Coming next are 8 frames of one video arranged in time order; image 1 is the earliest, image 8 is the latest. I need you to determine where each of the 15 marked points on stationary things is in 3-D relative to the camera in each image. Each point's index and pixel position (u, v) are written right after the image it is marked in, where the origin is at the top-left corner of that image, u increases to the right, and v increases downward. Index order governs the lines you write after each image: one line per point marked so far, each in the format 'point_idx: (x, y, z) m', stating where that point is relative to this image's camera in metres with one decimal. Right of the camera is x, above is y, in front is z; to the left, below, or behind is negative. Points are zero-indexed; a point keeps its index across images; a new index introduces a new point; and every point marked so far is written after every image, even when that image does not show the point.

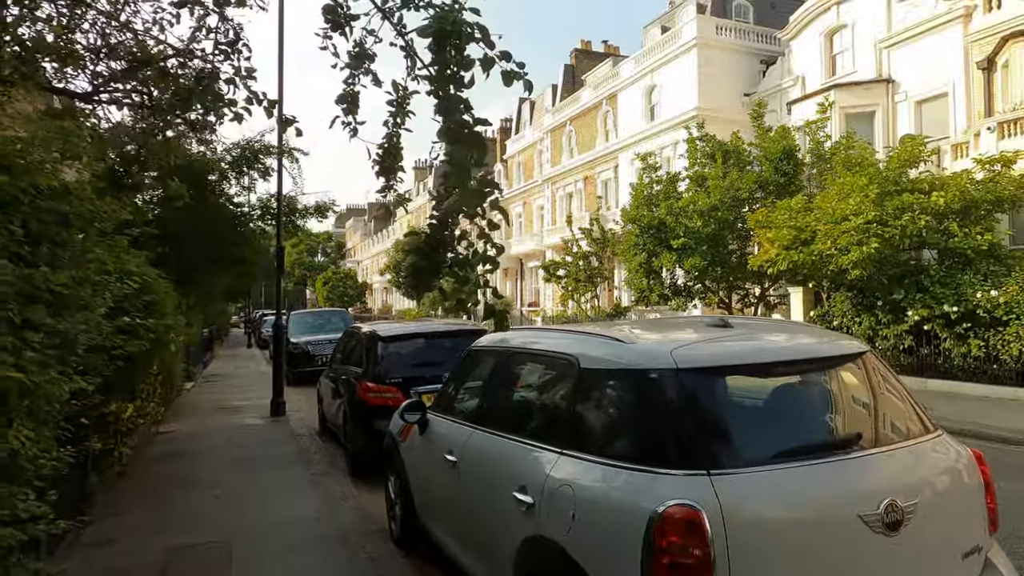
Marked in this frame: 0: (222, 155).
0: (-4.7, +2.1, +10.8) m
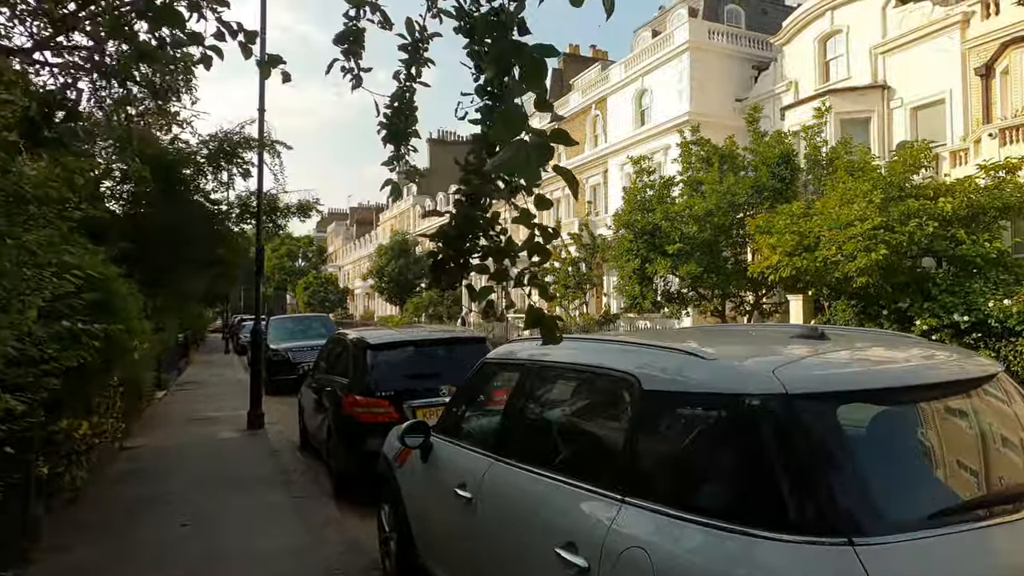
0: (-4.7, +2.1, +10.0) m
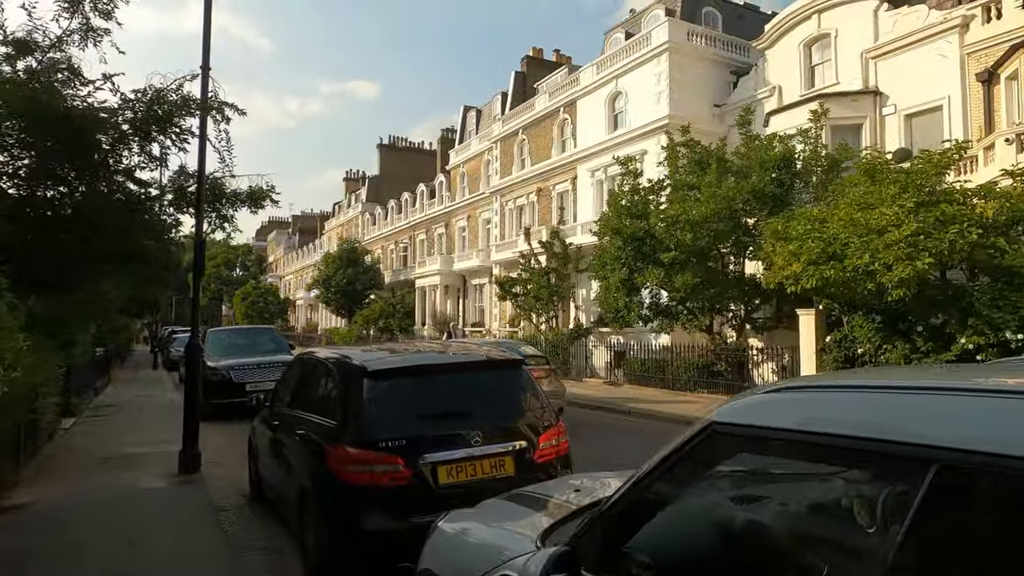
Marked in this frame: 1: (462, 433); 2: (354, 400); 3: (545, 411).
0: (-4.6, +2.1, +7.8) m
1: (-0.3, -1.0, +4.5) m
2: (-1.1, -0.8, +4.6) m
3: (+0.2, -0.9, +5.0) m
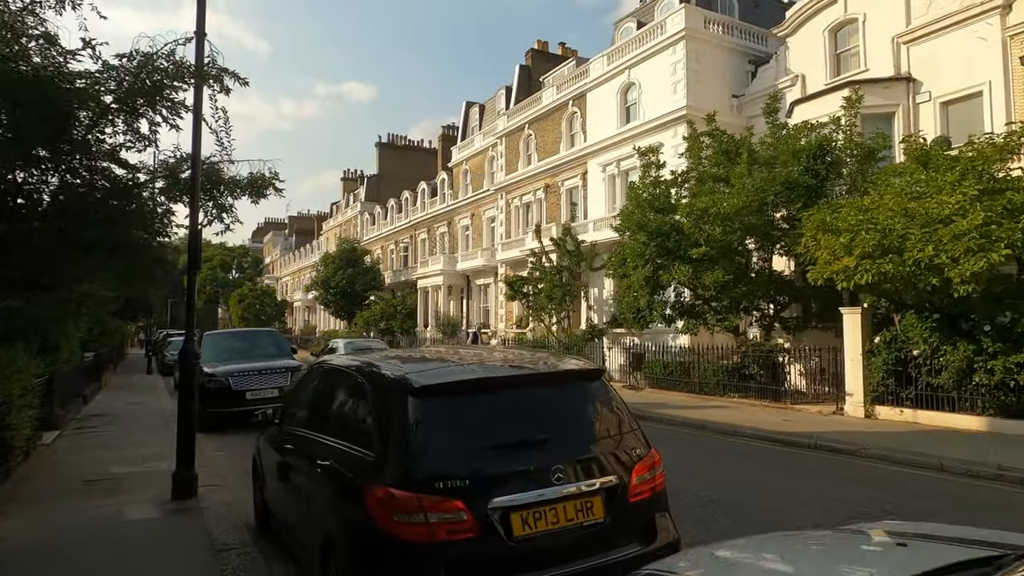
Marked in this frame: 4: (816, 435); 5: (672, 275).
0: (-4.2, +2.1, +6.7) m
1: (+0.1, -0.9, +3.5) m
2: (-0.6, -0.7, +3.6) m
3: (+0.7, -0.9, +4.0) m
4: (+5.1, -2.5, +11.1) m
5: (+3.8, +0.3, +15.8) m
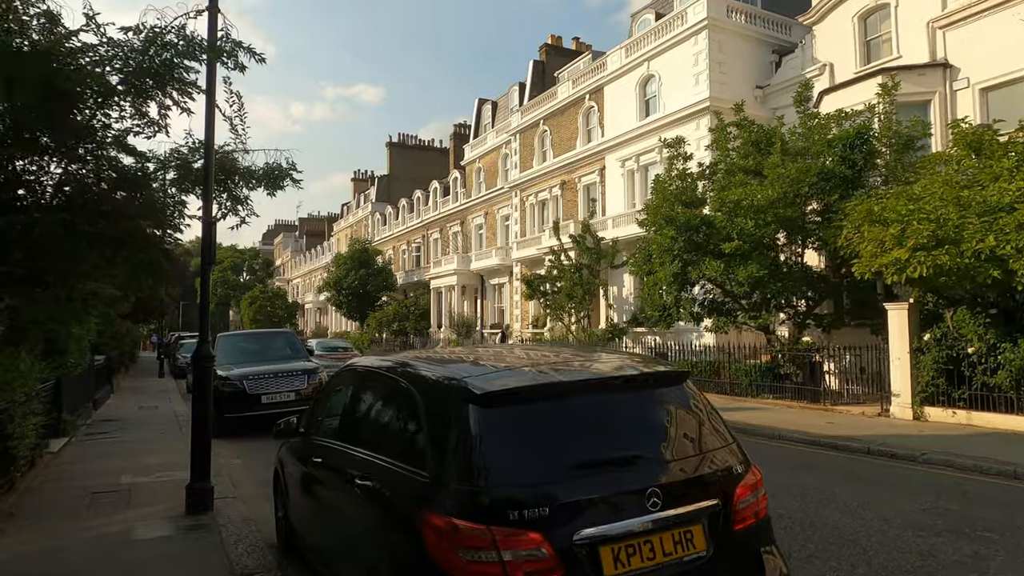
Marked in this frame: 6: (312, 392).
0: (-3.8, +2.1, +6.2) m
1: (+0.5, -0.9, +2.9) m
2: (-0.3, -0.7, +3.0) m
3: (+1.1, -0.8, +3.4) m
4: (+5.5, -2.4, +10.5) m
5: (+4.3, +0.4, +15.2) m
6: (-3.6, -1.9, +12.0) m
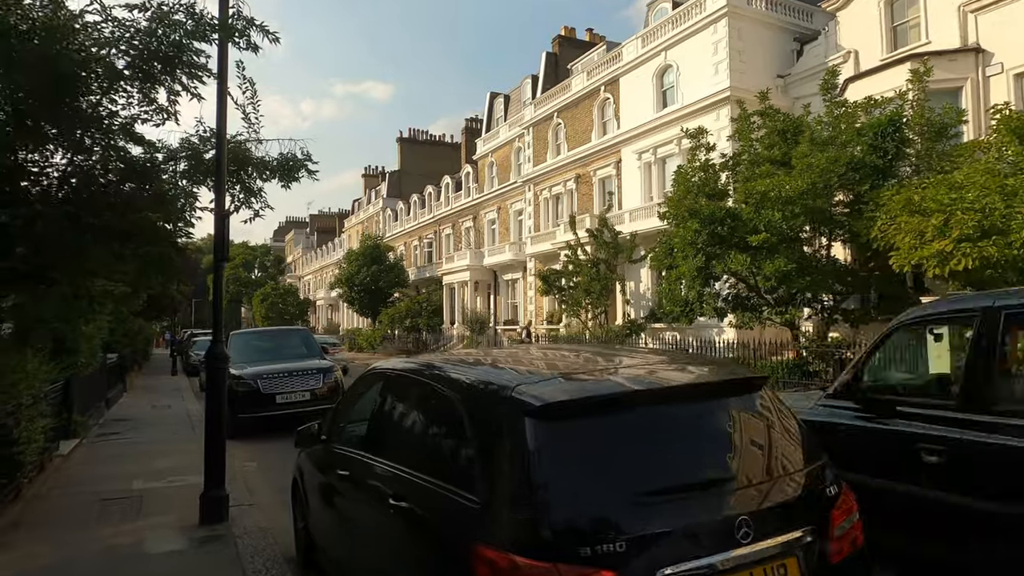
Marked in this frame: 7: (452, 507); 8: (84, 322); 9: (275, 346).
0: (-3.5, +2.1, +5.8) m
1: (+0.7, -0.8, +2.5) m
2: (0.0, -0.7, +2.6) m
3: (+1.3, -0.8, +3.0) m
4: (+5.9, -2.3, +10.0) m
5: (+4.7, +0.5, +14.7) m
6: (-3.2, -1.8, +11.7) m
7: (-0.3, -0.9, +2.8) m
8: (-3.1, -0.3, +4.9) m
9: (-4.8, -1.2, +13.4) m
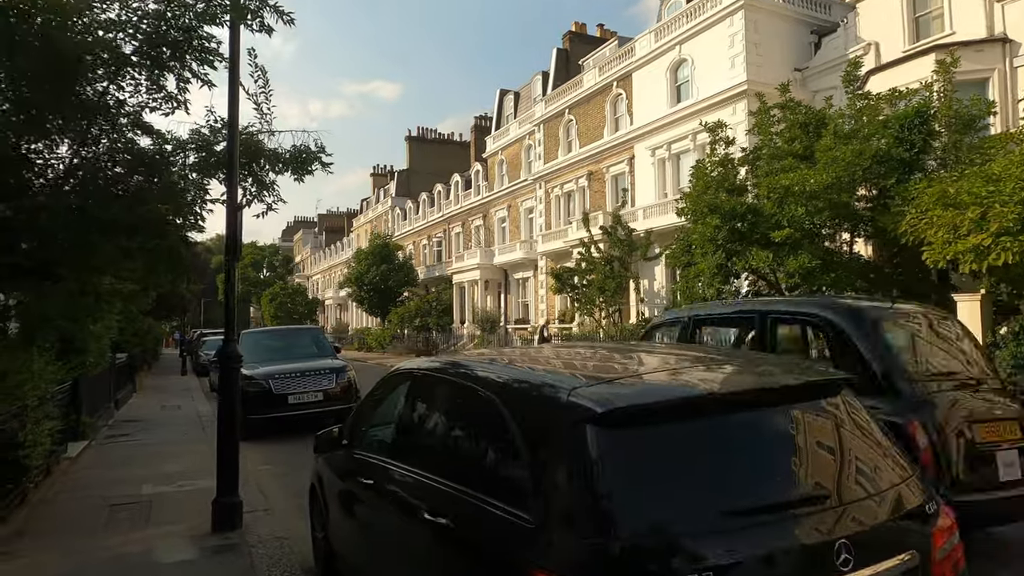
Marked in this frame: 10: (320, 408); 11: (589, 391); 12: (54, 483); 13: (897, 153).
0: (-3.3, +2.2, +5.6) m
1: (+0.9, -0.8, +2.1) m
2: (+0.2, -0.6, +2.3) m
3: (+1.5, -0.7, +2.6) m
4: (+6.2, -2.2, +9.6) m
5: (+5.1, +0.6, +14.3) m
6: (-2.9, -1.8, +11.4) m
7: (-0.1, -0.9, +2.5) m
8: (-2.9, -0.2, +4.6) m
9: (-4.5, -1.1, +13.1) m
10: (-3.2, -2.0, +11.1) m
11: (+0.3, -0.4, +2.5) m
12: (-5.1, -2.2, +7.4) m
13: (+7.9, +2.8, +13.6) m
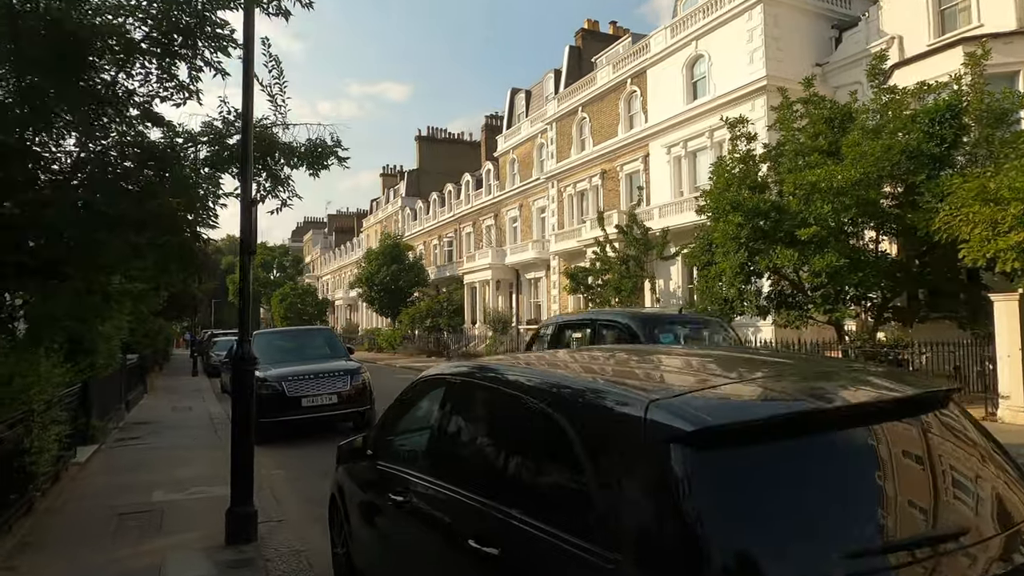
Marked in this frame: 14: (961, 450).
0: (-3.0, +2.2, +5.3) m
1: (+1.1, -0.8, +1.8) m
2: (+0.4, -0.6, +1.9) m
3: (+1.7, -0.7, +2.3) m
4: (+6.5, -2.2, +9.2) m
5: (+5.4, +0.6, +13.9) m
6: (-2.6, -1.8, +11.1) m
7: (+0.1, -0.9, +2.2) m
8: (-2.7, -0.2, +4.3) m
9: (-4.1, -1.1, +12.9) m
10: (-2.9, -2.0, +10.9) m
11: (+0.5, -0.4, +2.2) m
12: (-4.8, -2.2, +7.1) m
13: (+8.2, +2.8, +13.2) m
14: (+1.7, -0.6, +2.3) m
